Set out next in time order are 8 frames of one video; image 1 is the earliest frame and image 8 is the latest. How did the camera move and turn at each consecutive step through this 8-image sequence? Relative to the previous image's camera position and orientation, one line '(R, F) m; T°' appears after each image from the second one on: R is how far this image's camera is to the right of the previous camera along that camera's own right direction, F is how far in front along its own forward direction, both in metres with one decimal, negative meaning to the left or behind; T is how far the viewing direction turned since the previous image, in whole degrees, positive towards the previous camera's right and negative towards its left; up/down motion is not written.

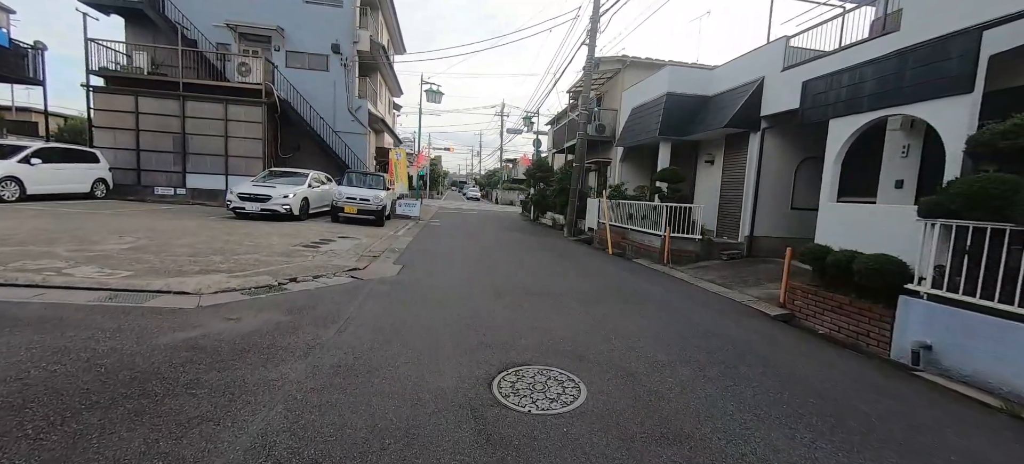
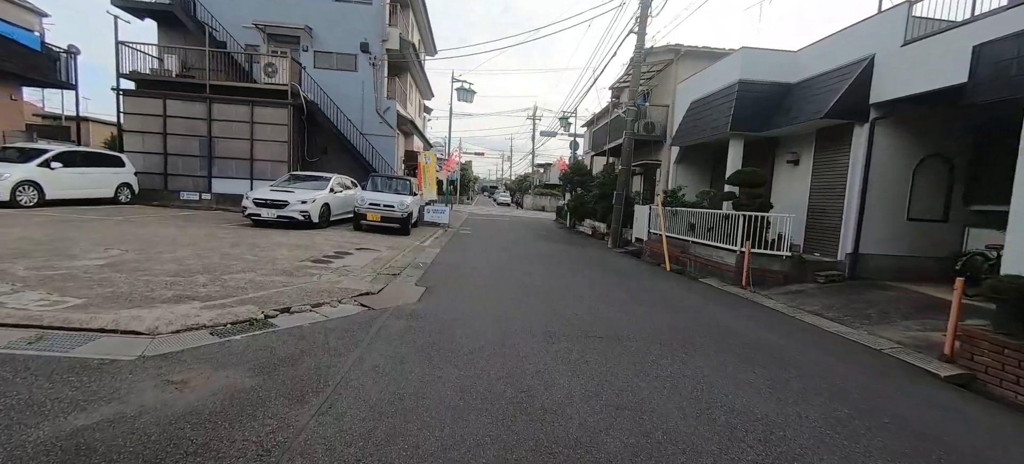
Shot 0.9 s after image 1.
(-0.3, +1.4) m; -4°
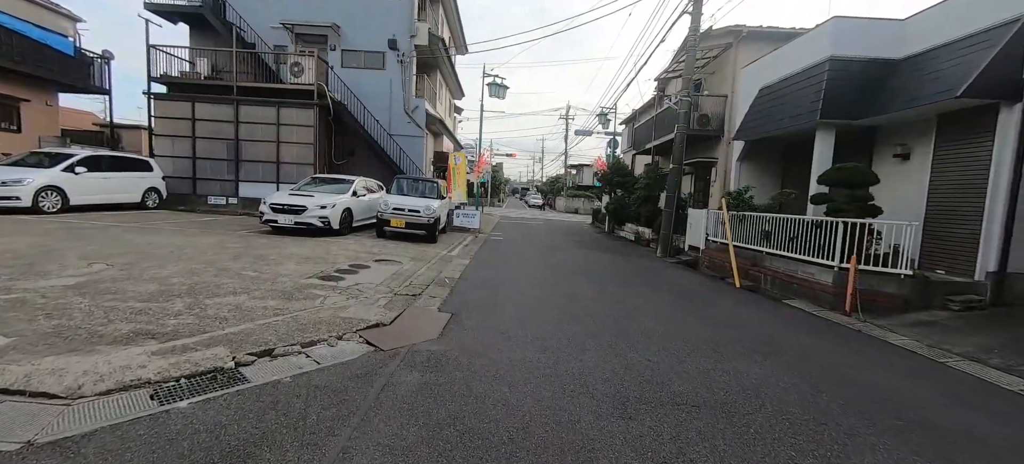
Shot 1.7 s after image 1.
(-0.2, +1.3) m; -4°
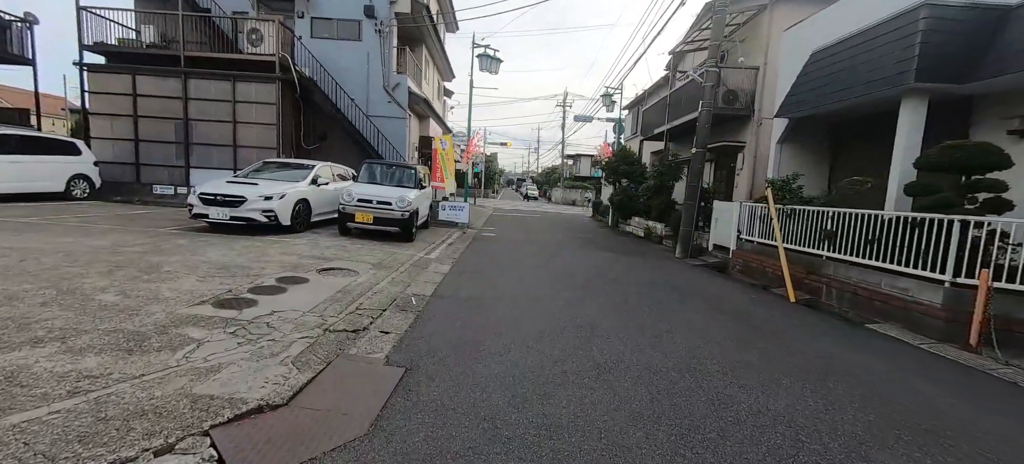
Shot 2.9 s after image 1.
(0.0, +1.9) m; +1°
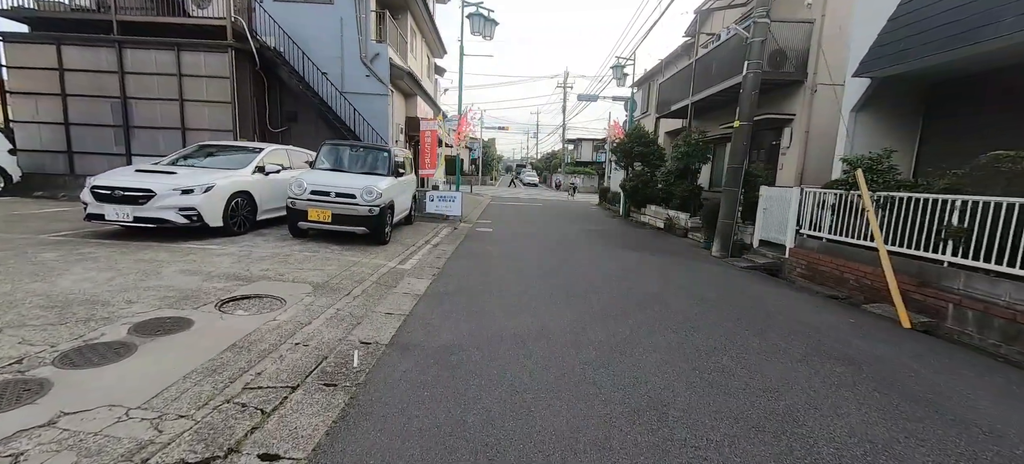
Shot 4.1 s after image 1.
(0.0, +2.0) m; 0°
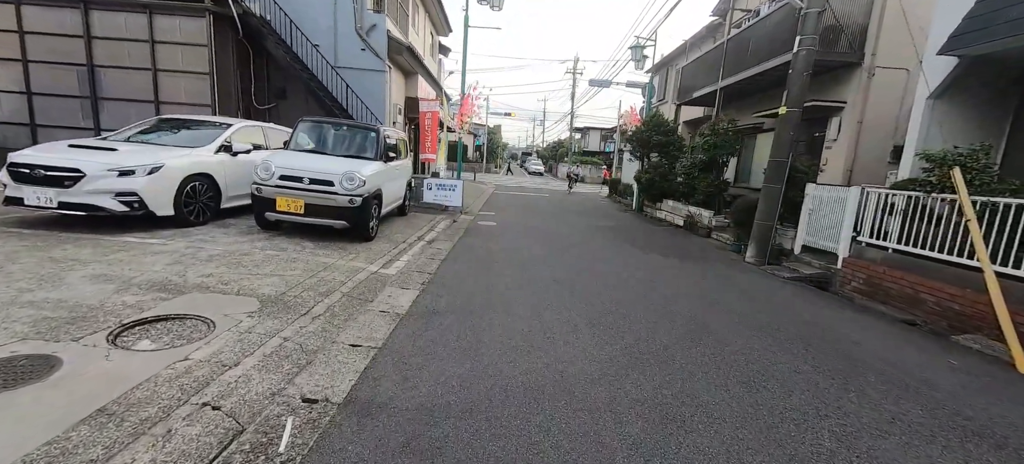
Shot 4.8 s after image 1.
(-0.1, +1.1) m; 0°
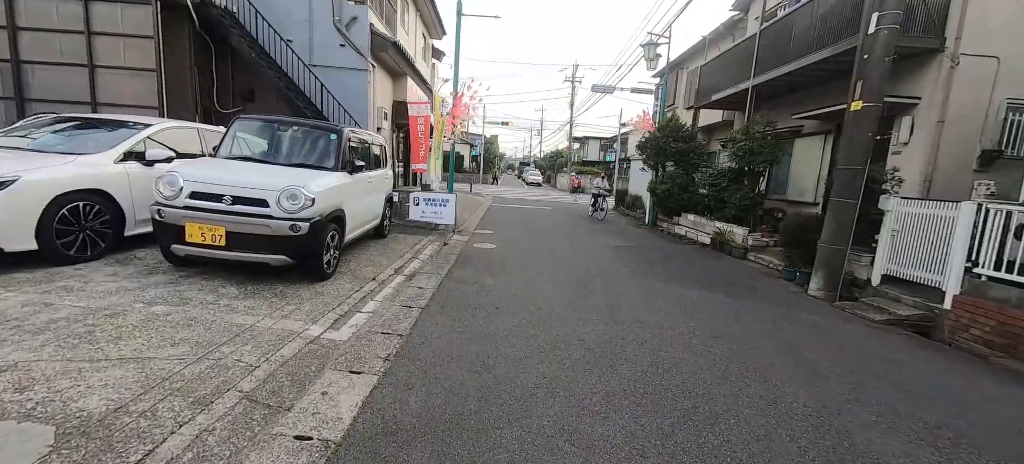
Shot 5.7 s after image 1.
(-0.1, +1.6) m; 0°
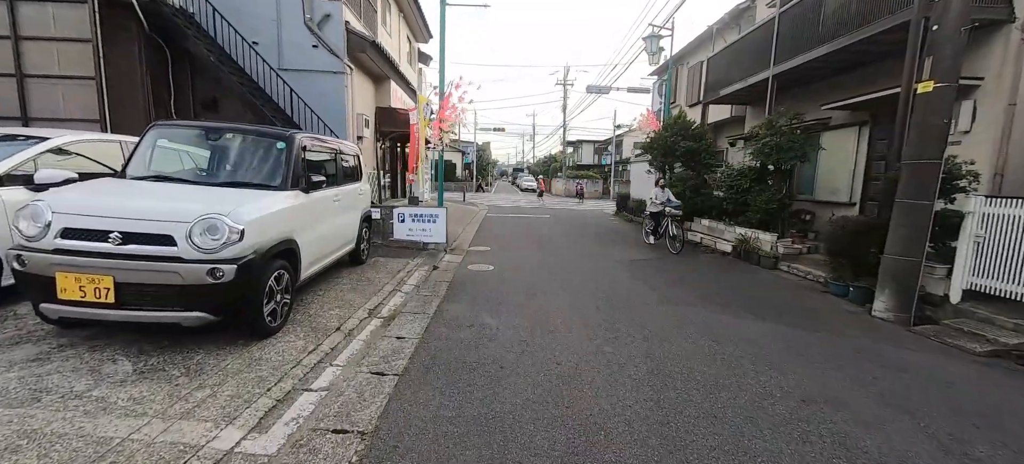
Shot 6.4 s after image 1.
(-0.1, +1.1) m; +1°
